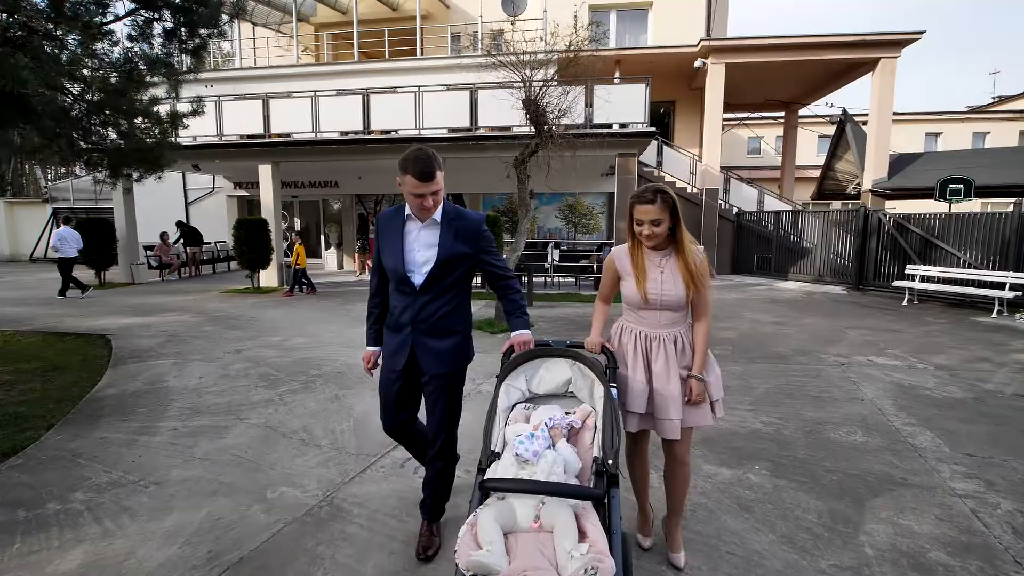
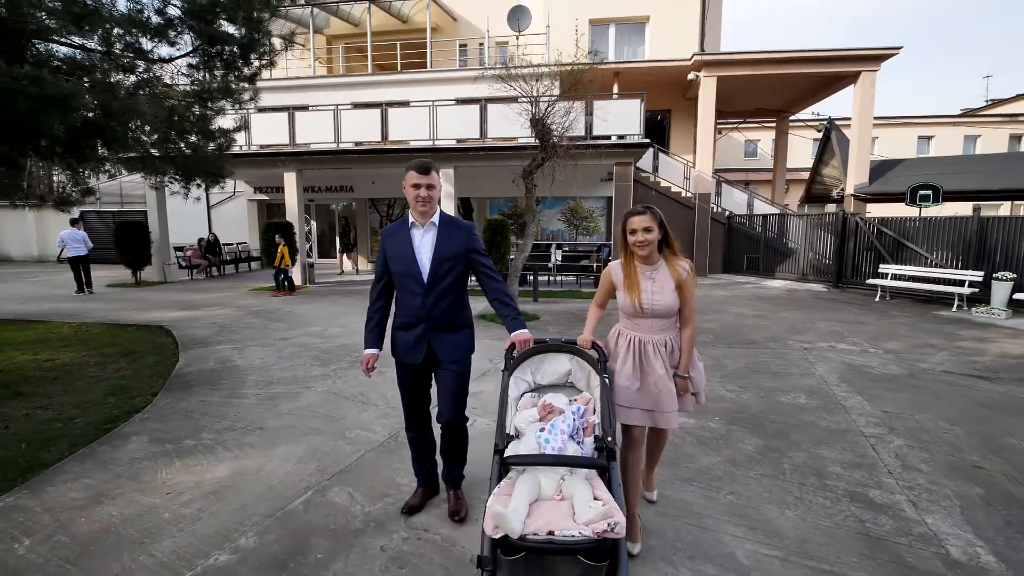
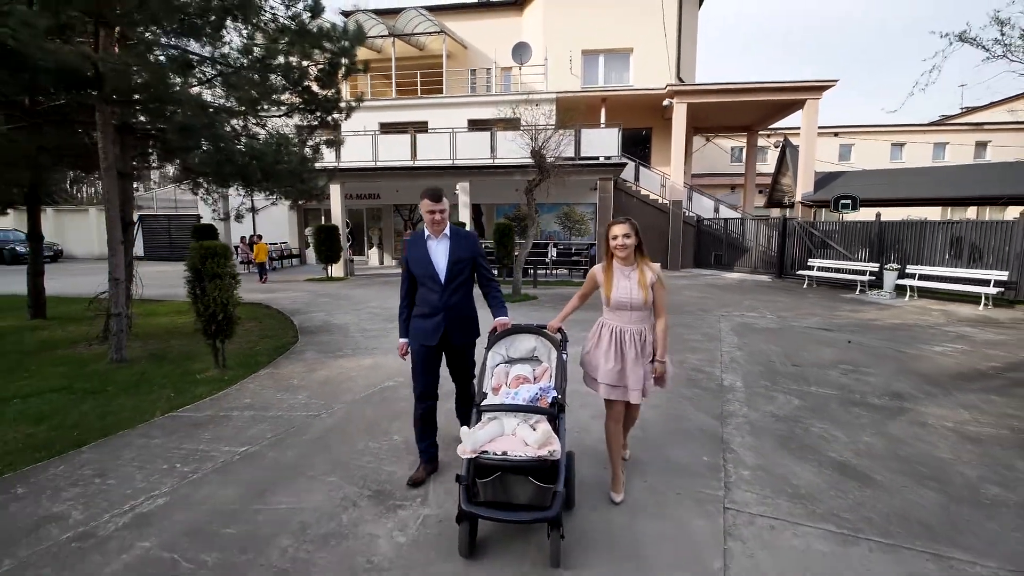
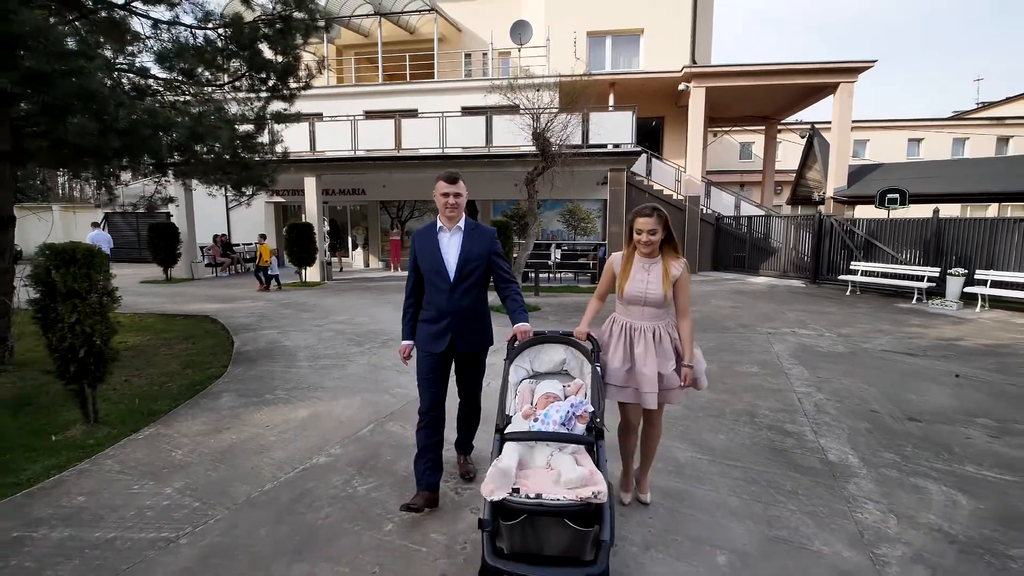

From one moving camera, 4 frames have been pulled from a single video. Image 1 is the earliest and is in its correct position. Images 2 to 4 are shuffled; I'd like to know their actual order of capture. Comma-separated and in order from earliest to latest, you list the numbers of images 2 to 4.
2, 4, 3
